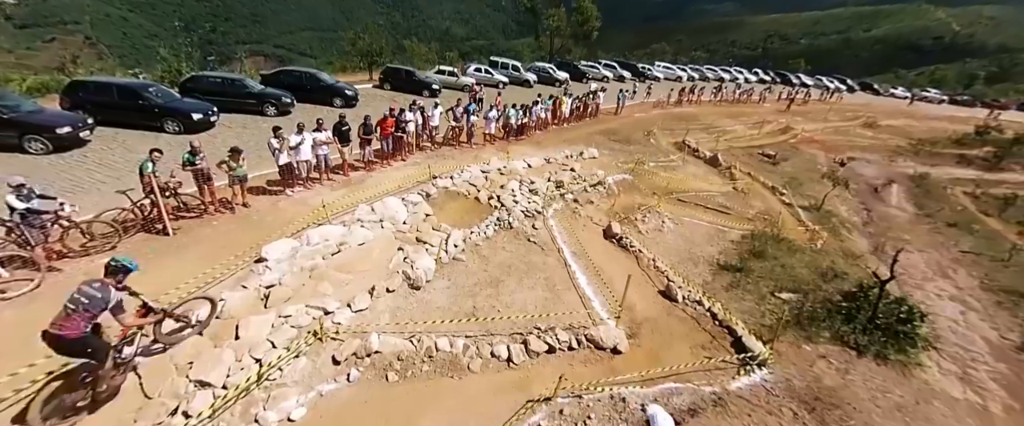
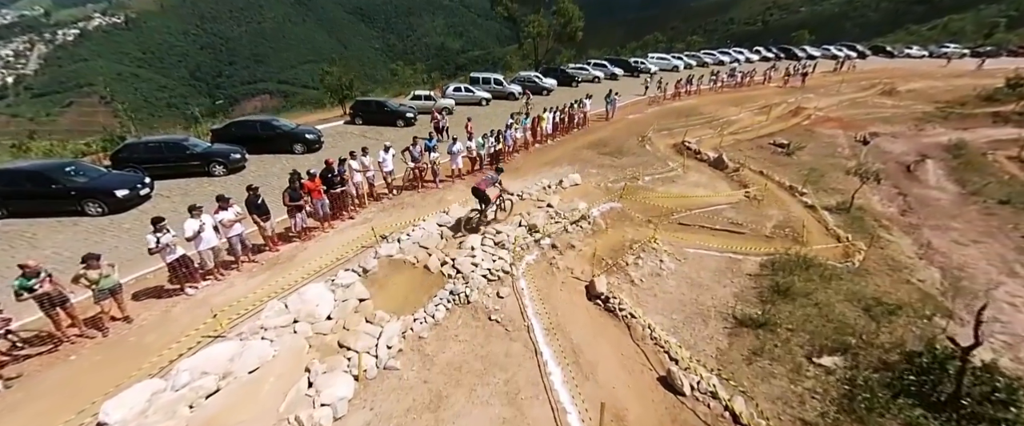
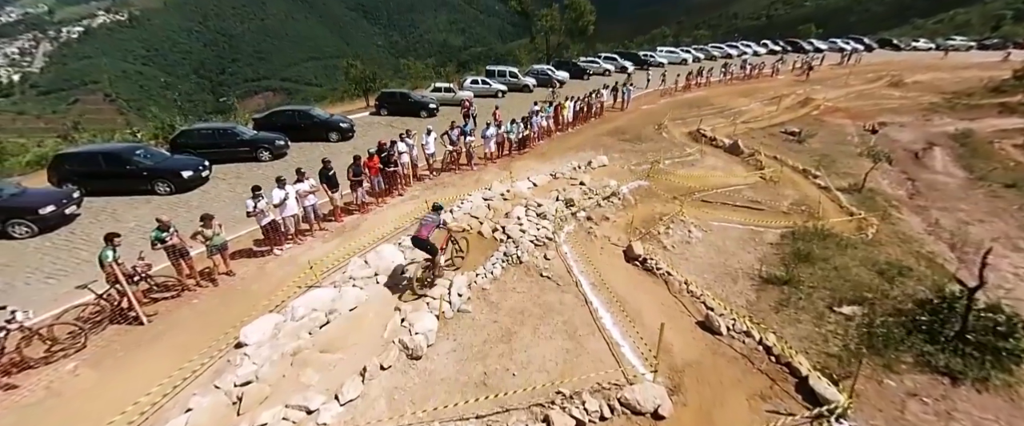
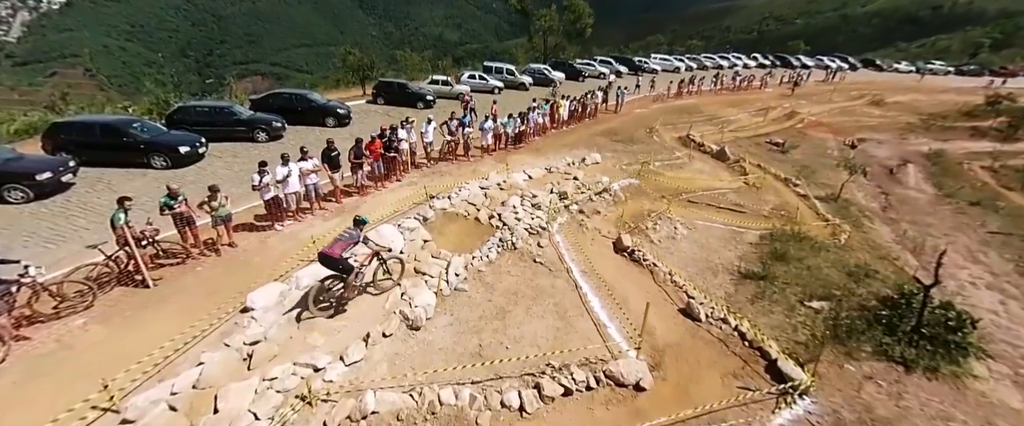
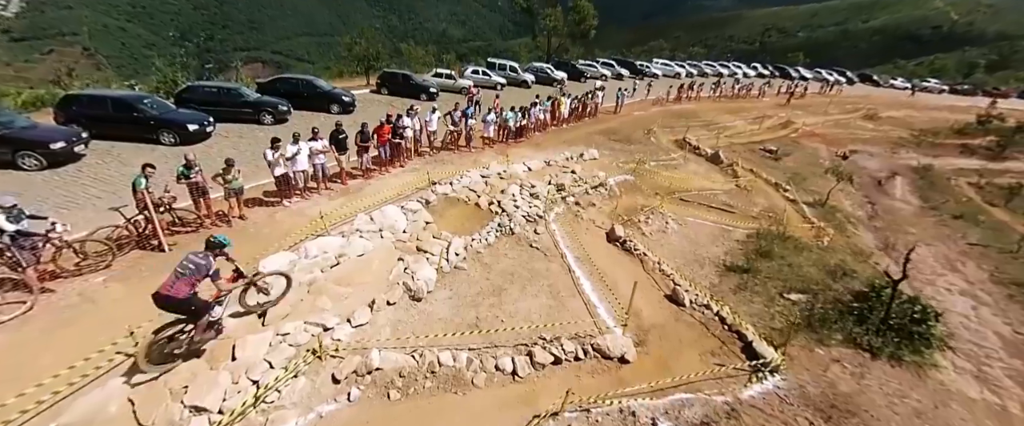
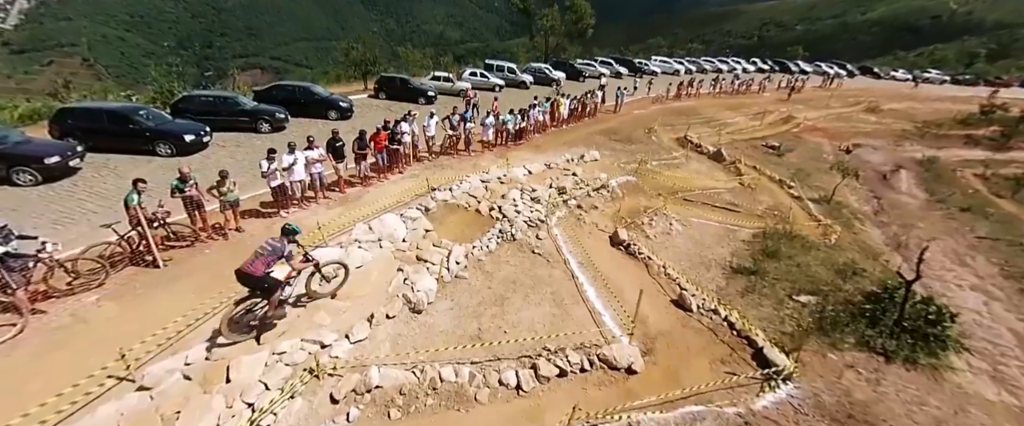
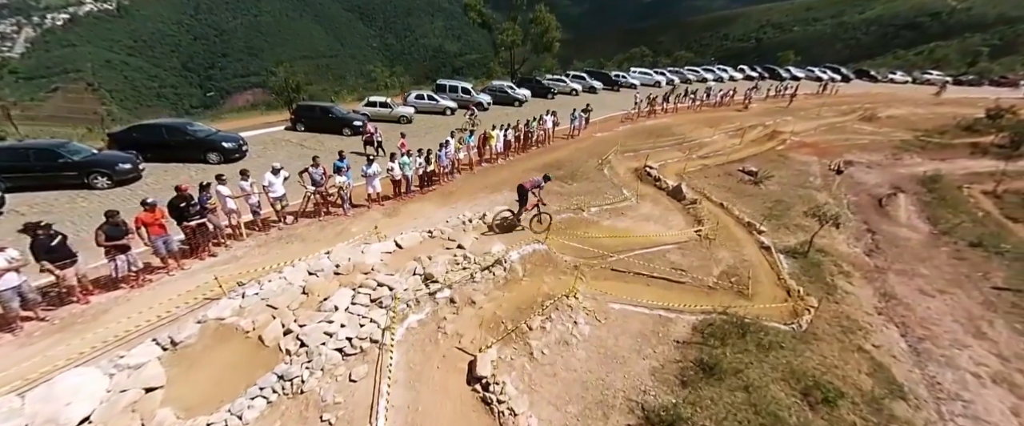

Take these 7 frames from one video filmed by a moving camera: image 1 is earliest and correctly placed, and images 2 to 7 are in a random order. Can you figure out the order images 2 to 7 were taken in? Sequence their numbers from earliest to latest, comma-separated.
5, 6, 4, 3, 2, 7
